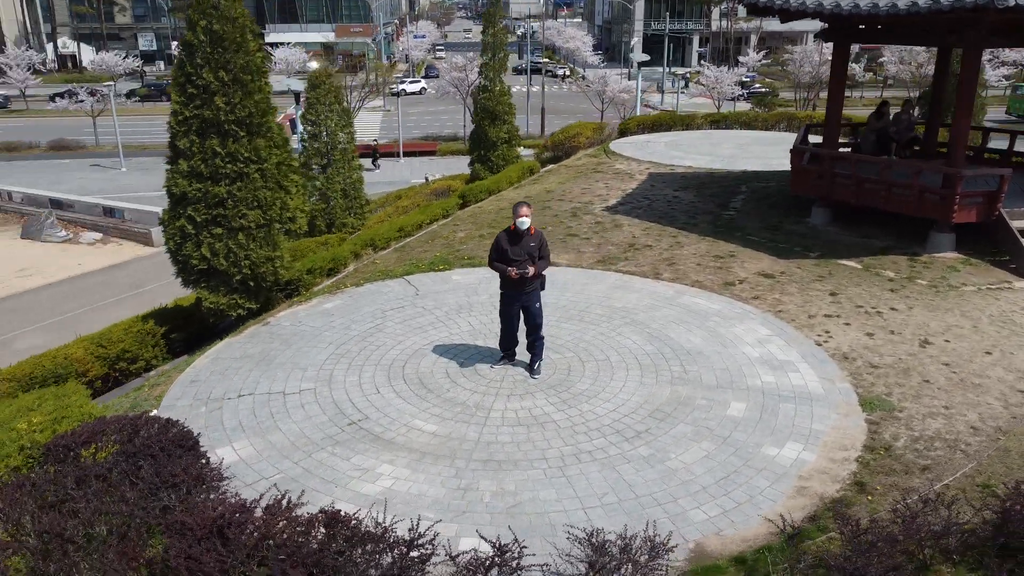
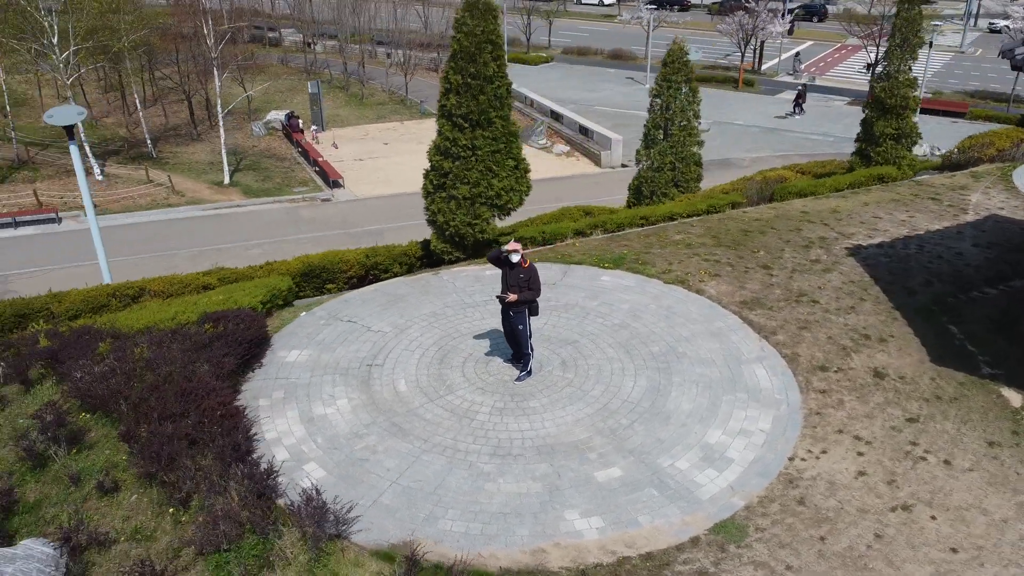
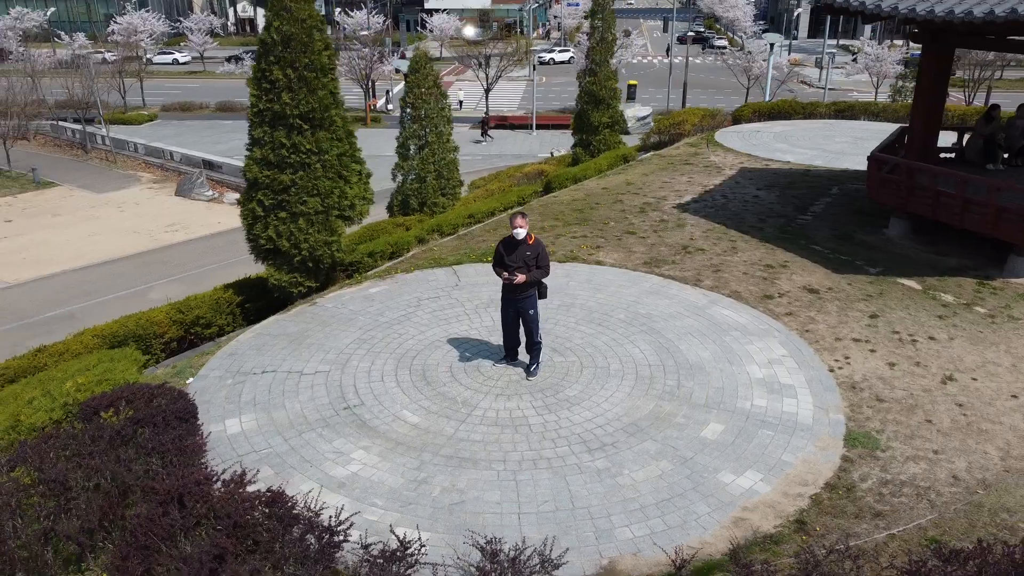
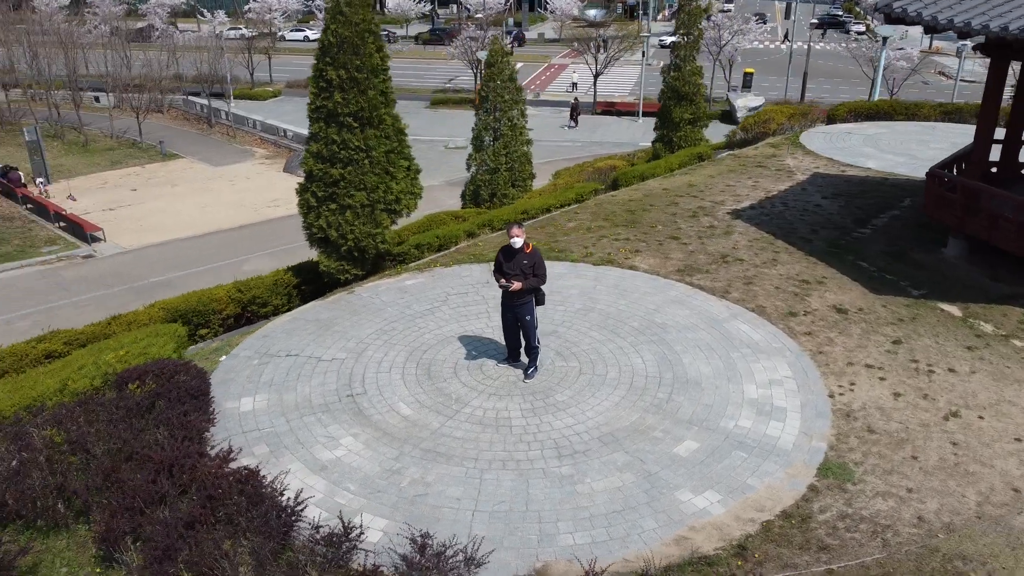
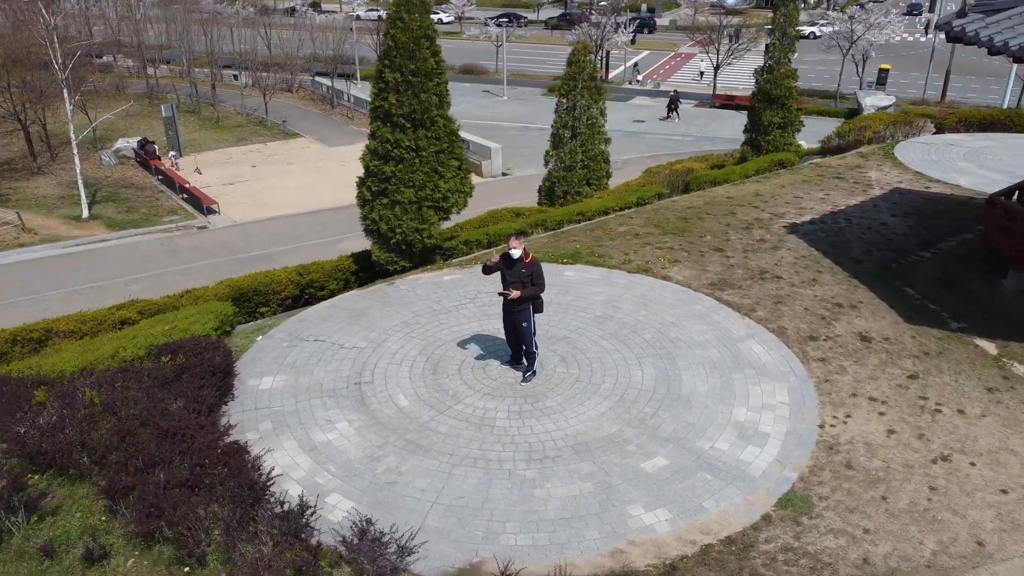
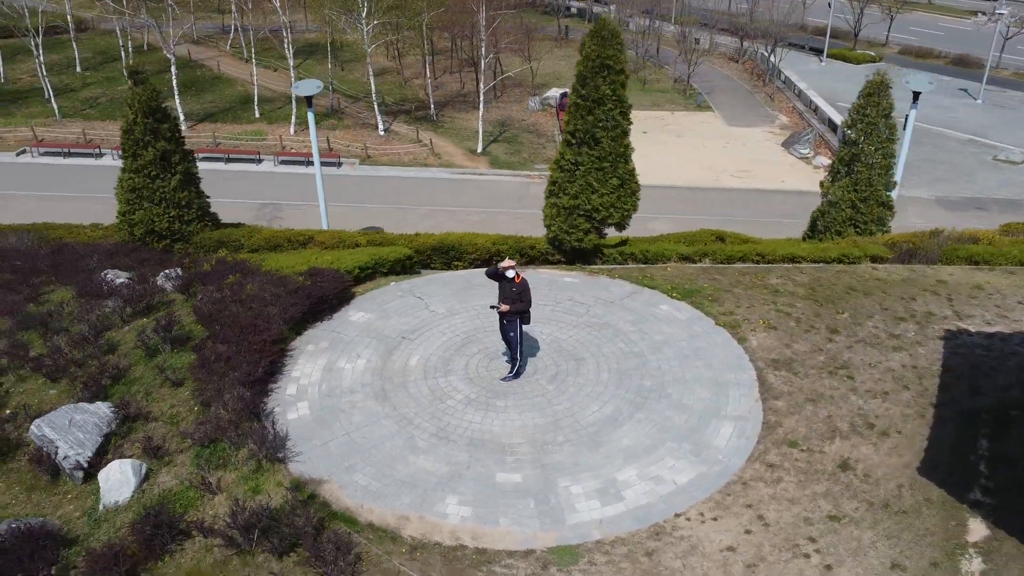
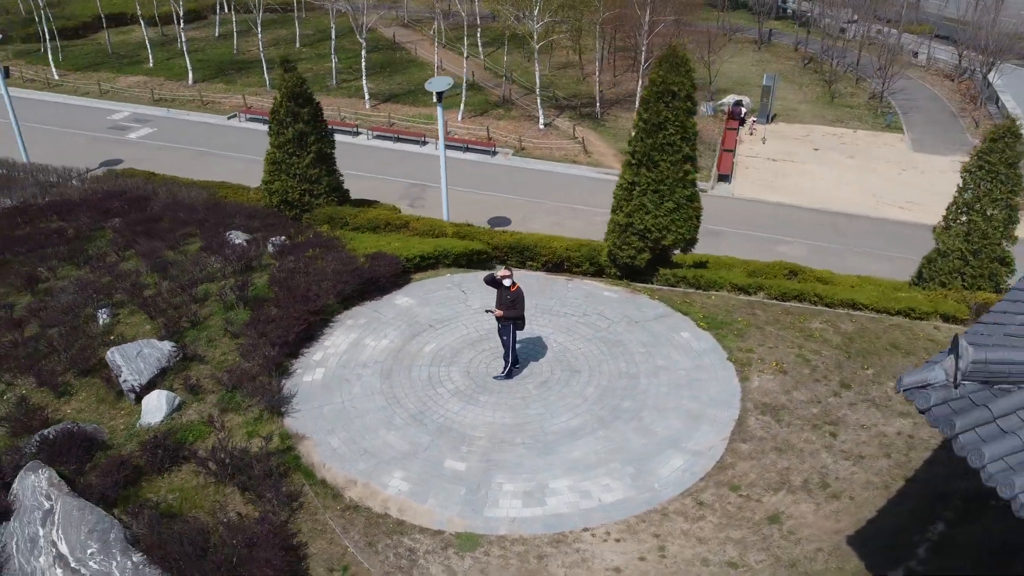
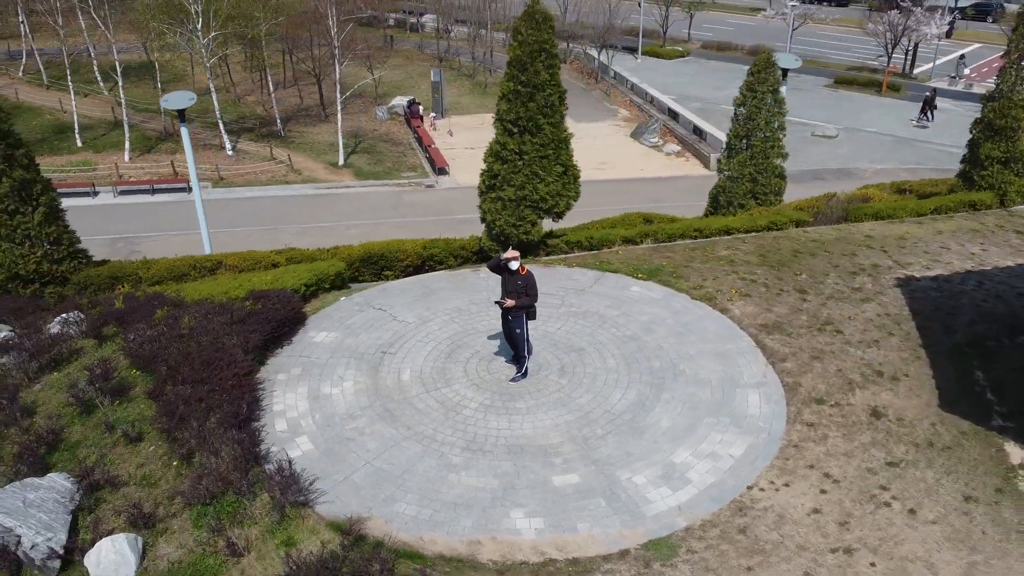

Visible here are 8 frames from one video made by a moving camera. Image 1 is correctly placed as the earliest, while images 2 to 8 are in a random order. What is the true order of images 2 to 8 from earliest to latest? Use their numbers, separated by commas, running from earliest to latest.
3, 4, 5, 2, 8, 6, 7
